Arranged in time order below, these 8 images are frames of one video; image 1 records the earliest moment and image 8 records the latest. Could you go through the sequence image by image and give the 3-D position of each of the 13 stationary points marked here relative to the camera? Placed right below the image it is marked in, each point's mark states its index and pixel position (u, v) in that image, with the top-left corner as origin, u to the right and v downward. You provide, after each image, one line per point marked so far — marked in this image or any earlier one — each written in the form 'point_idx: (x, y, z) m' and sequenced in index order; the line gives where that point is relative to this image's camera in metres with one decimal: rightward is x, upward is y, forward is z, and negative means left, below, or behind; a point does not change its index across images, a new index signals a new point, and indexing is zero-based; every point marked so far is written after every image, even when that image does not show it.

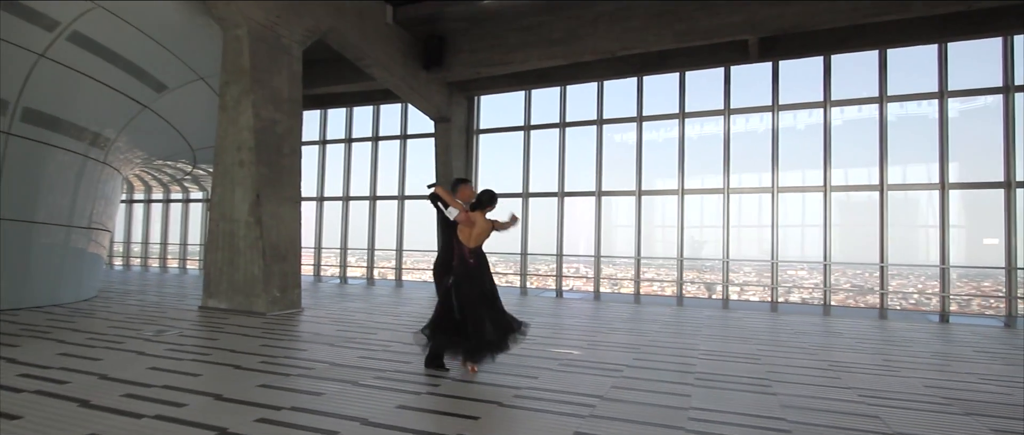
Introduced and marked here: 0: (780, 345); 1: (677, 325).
0: (+2.6, -1.2, +5.3) m
1: (+2.0, -1.3, +6.7) m
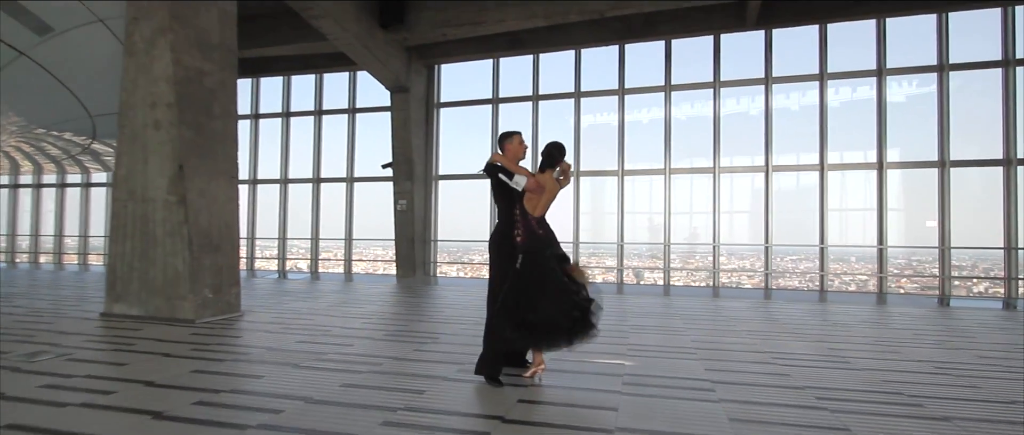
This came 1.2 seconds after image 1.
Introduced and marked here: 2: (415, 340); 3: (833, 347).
0: (+2.7, -1.0, +4.6) m
1: (+1.9, -1.0, +5.9) m
2: (-0.7, -0.9, +3.8) m
3: (+2.3, -0.9, +3.9) m
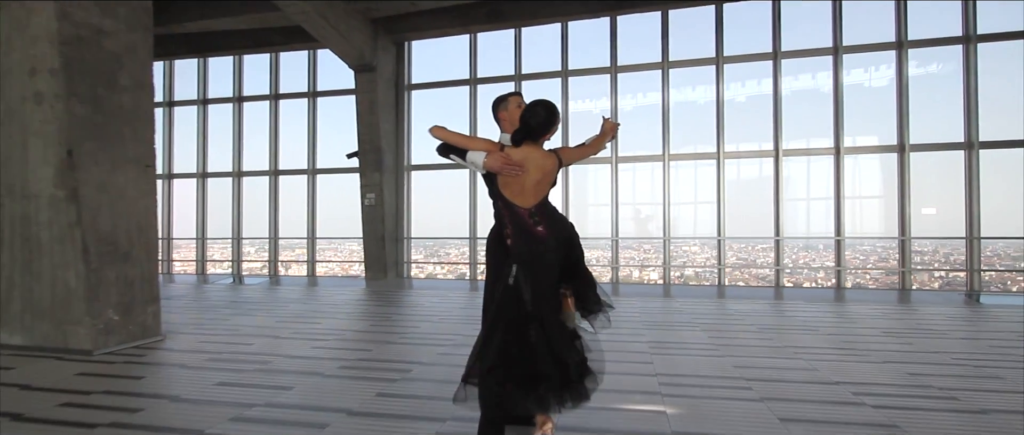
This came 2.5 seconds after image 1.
0: (+2.6, -0.9, +3.8) m
1: (+1.8, -0.9, +5.1) m
2: (-0.7, -0.9, +2.9) m
3: (+2.3, -0.9, +3.1) m
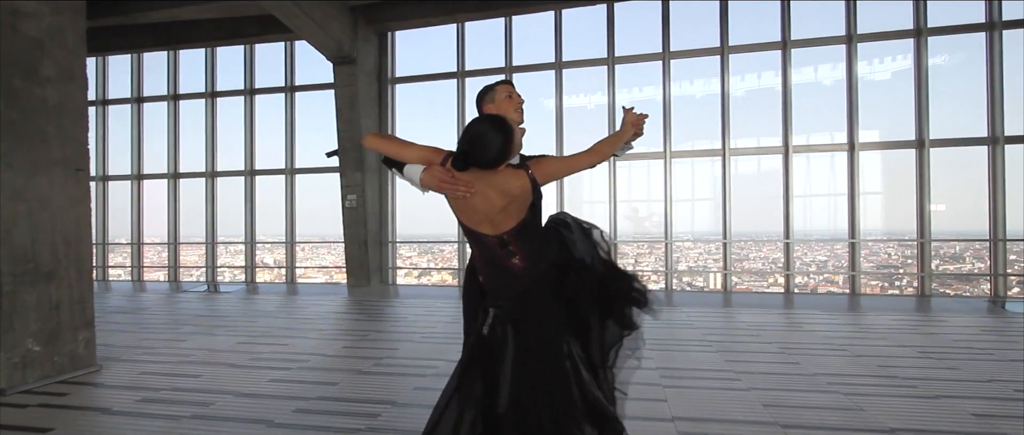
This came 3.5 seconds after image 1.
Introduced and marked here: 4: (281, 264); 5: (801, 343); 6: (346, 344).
0: (+2.6, -0.9, +3.3) m
1: (+1.7, -1.0, +4.6) m
2: (-0.8, -0.9, +2.4) m
3: (+2.2, -0.9, +2.6) m
4: (-3.7, -0.8, +8.8) m
5: (+2.2, -1.0, +4.2) m
6: (-1.3, -1.0, +4.2) m
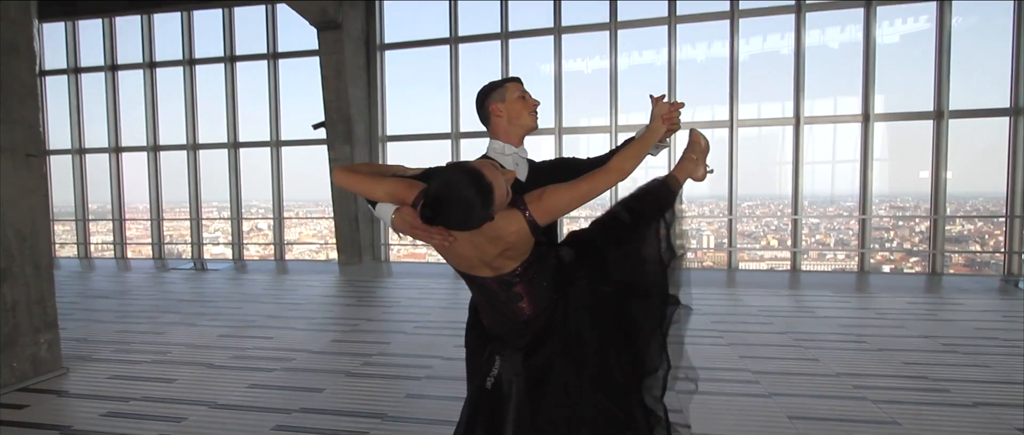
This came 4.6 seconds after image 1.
0: (+2.6, -0.9, +3.1) m
1: (+1.7, -0.8, +4.4) m
2: (-0.8, -0.9, +2.2) m
3: (+2.2, -0.9, +2.4) m
4: (-3.8, -0.4, +8.5) m
5: (+2.2, -0.8, +4.0) m
6: (-1.3, -0.9, +4.0) m
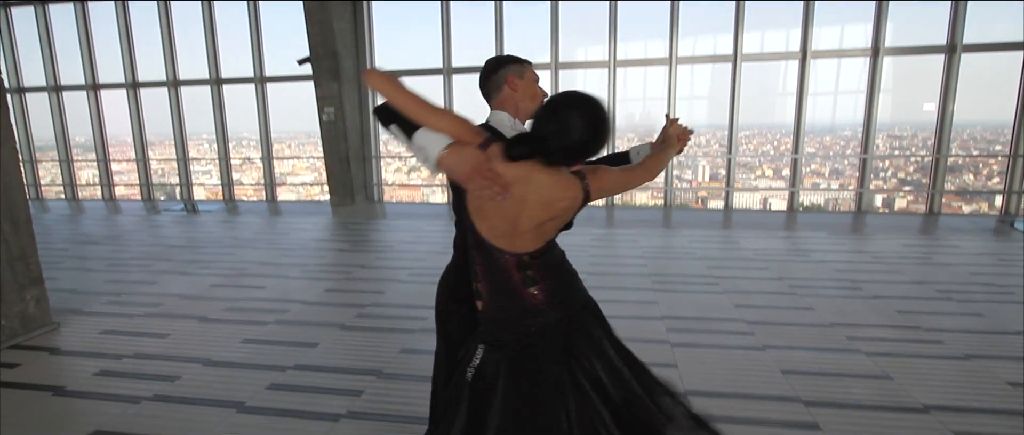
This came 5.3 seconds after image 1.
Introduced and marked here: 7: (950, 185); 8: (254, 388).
0: (+2.5, -0.6, +3.1) m
1: (+1.7, -0.4, +4.4) m
2: (-0.8, -0.8, +2.2) m
3: (+2.2, -0.7, +2.4) m
4: (-3.9, +0.6, +8.3) m
5: (+2.2, -0.4, +4.0) m
6: (-1.3, -0.5, +4.0) m
7: (+5.2, +0.4, +6.4) m
8: (-1.1, -0.8, +2.4) m
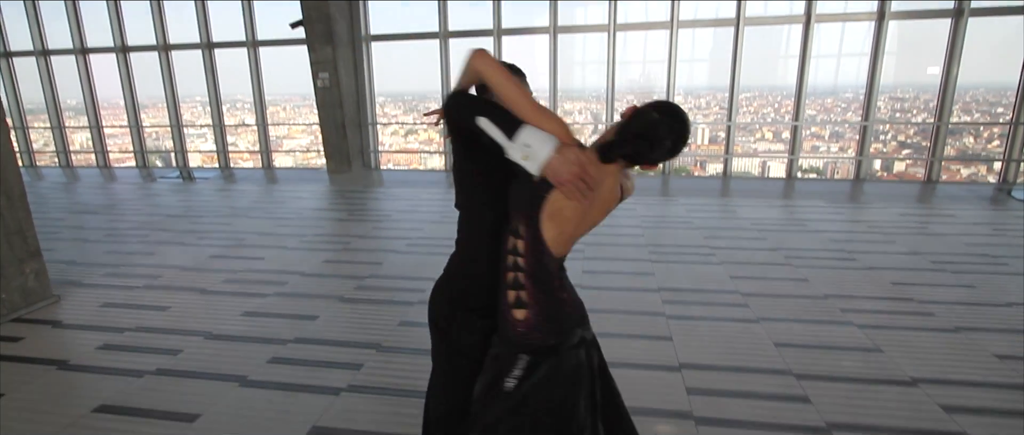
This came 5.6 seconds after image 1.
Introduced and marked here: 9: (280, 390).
0: (+2.5, -0.4, +3.2) m
1: (+1.7, -0.1, +4.4) m
2: (-0.8, -0.7, +2.2) m
3: (+2.2, -0.6, +2.5) m
4: (-3.9, +1.1, +8.3) m
5: (+2.2, -0.2, +4.0) m
6: (-1.4, -0.3, +4.0) m
7: (+5.1, +0.8, +6.4) m
8: (-1.1, -0.7, +2.5) m
9: (-0.9, -0.7, +2.2) m
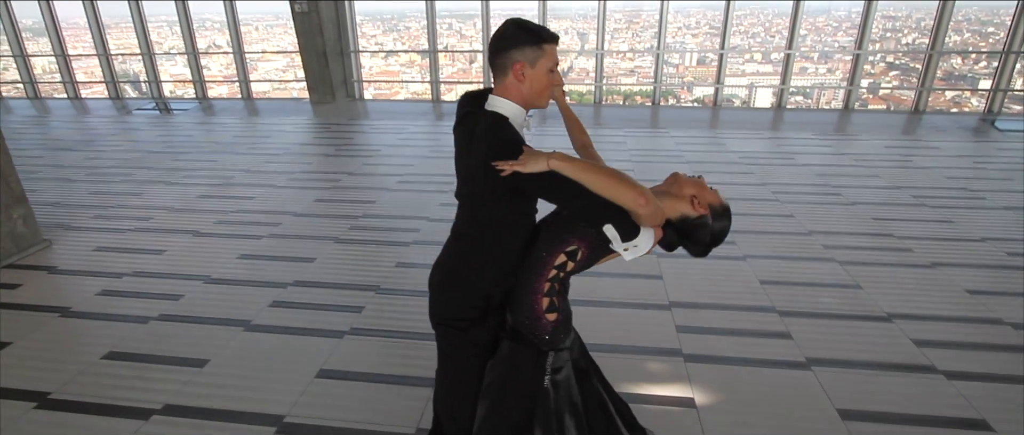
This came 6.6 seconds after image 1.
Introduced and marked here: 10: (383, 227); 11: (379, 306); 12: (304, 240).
0: (+2.5, 0.0, +3.3) m
1: (+1.6, +0.4, +4.5) m
2: (-0.8, -0.5, +2.3) m
3: (+2.2, -0.3, +2.6) m
4: (-4.1, +2.1, +7.9) m
5: (+2.1, +0.3, +4.1) m
6: (-1.4, +0.2, +4.0) m
7: (+5.0, +1.6, +6.4) m
8: (-1.2, -0.4, +2.5) m
9: (-0.9, -0.5, +2.3) m
10: (-0.8, -0.1, +3.4) m
11: (-0.6, -0.4, +2.5) m
12: (-1.2, -0.1, +3.2) m
